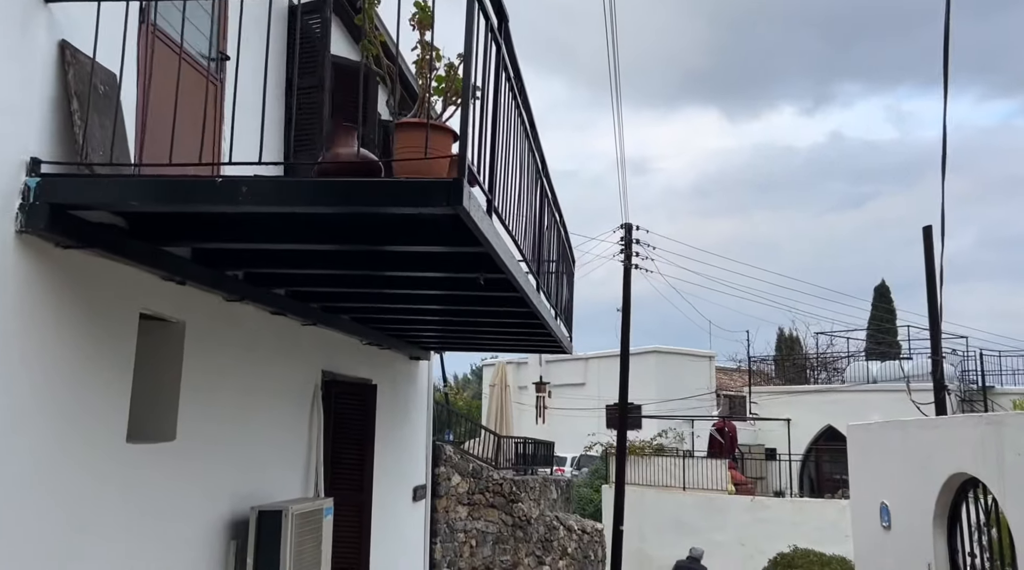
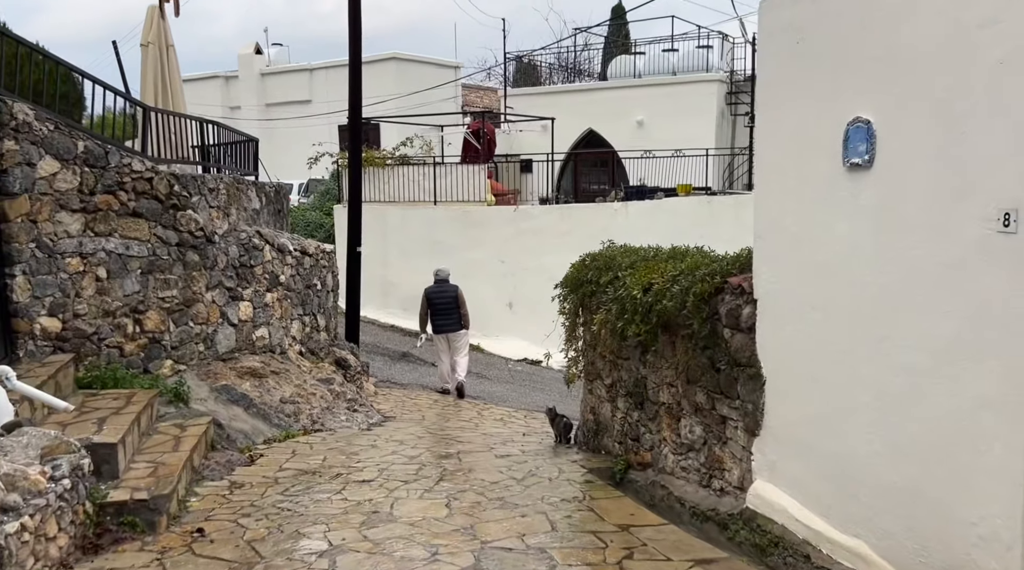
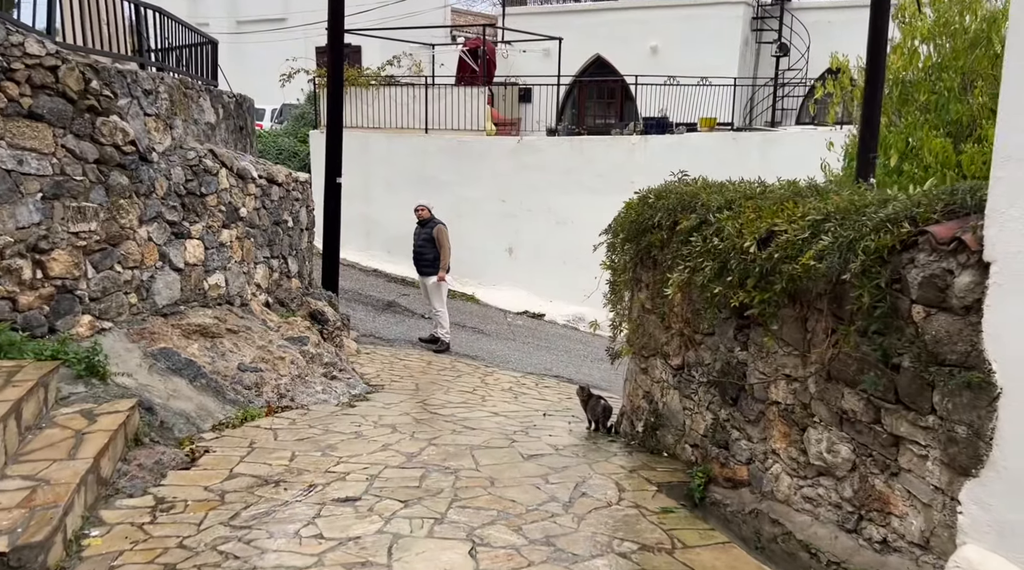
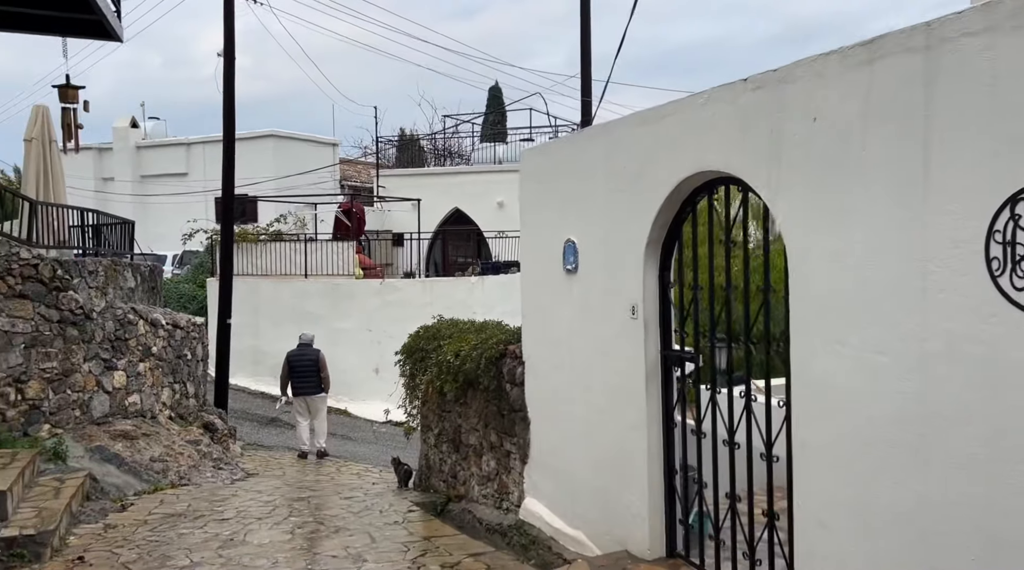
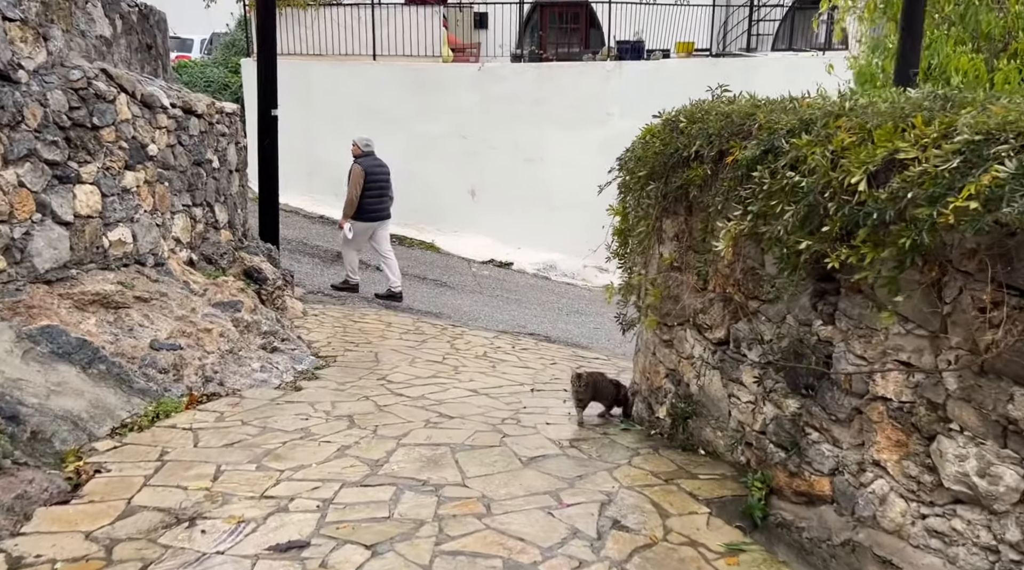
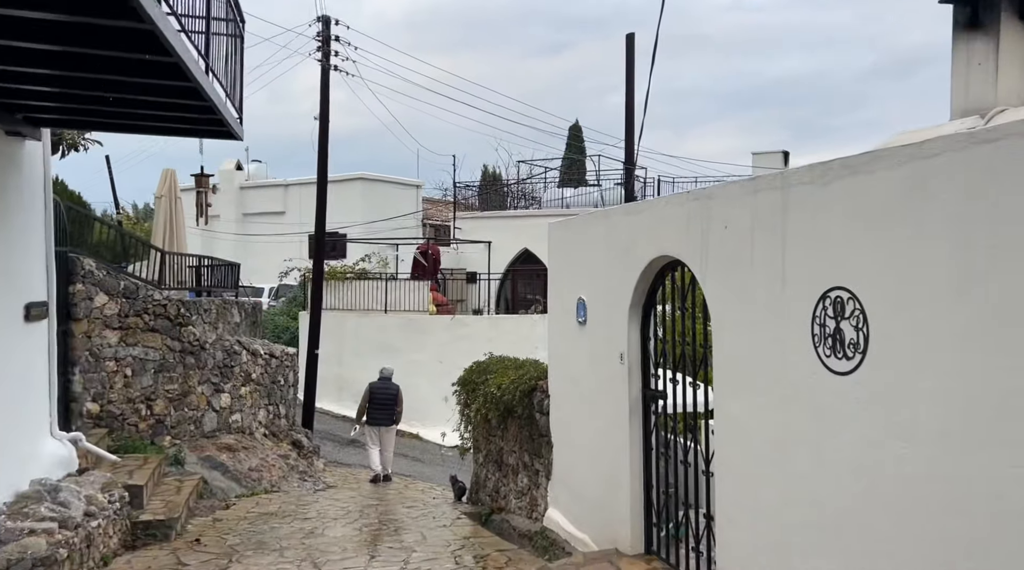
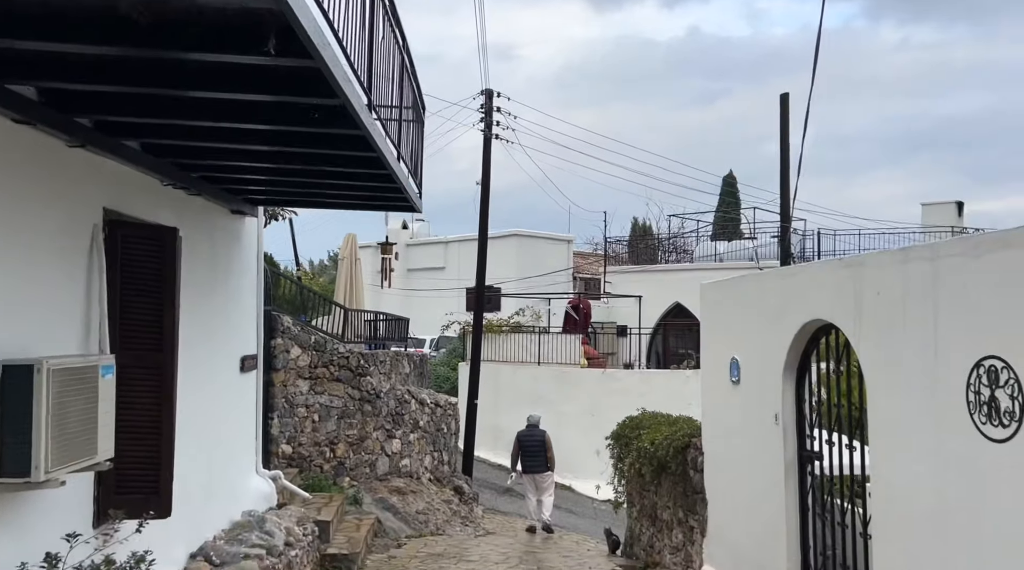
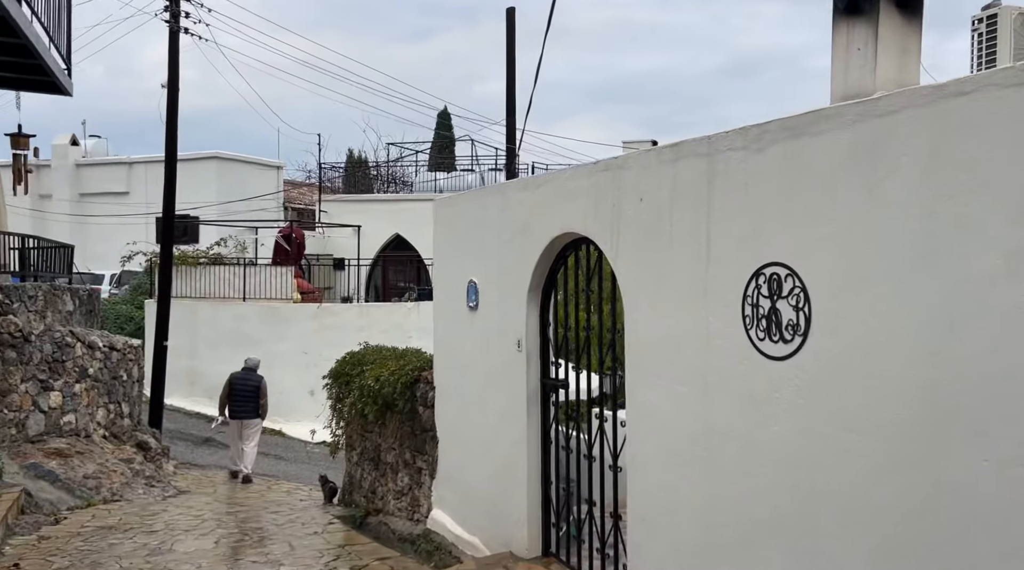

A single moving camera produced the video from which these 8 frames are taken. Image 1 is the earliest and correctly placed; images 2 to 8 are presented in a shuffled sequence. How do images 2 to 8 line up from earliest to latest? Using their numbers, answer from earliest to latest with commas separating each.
7, 6, 8, 4, 2, 3, 5
